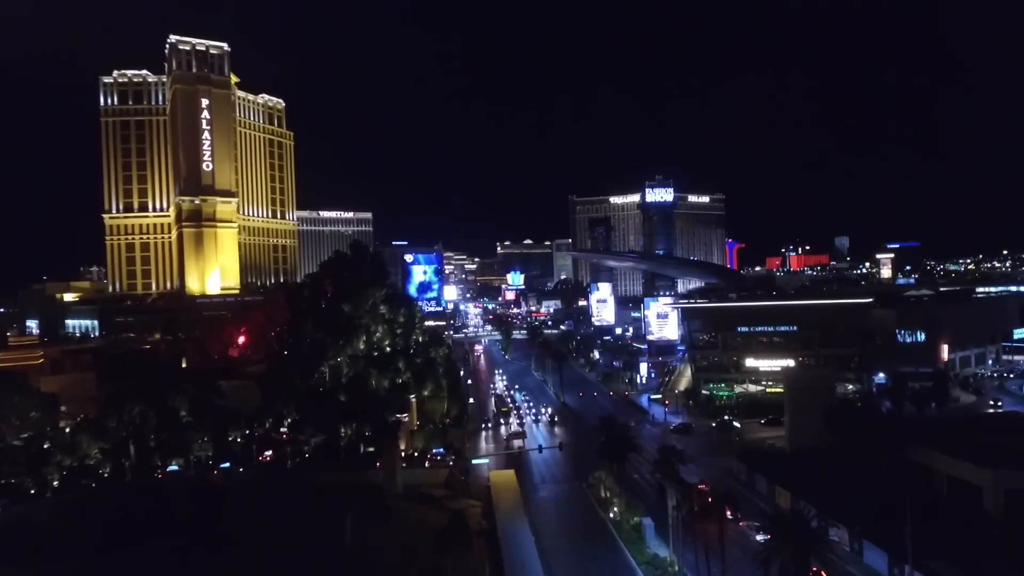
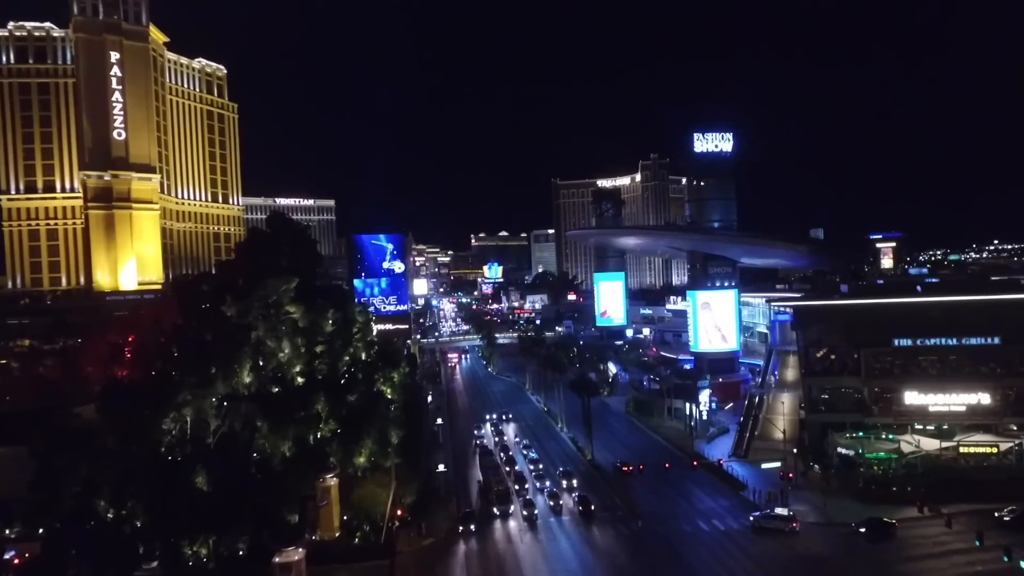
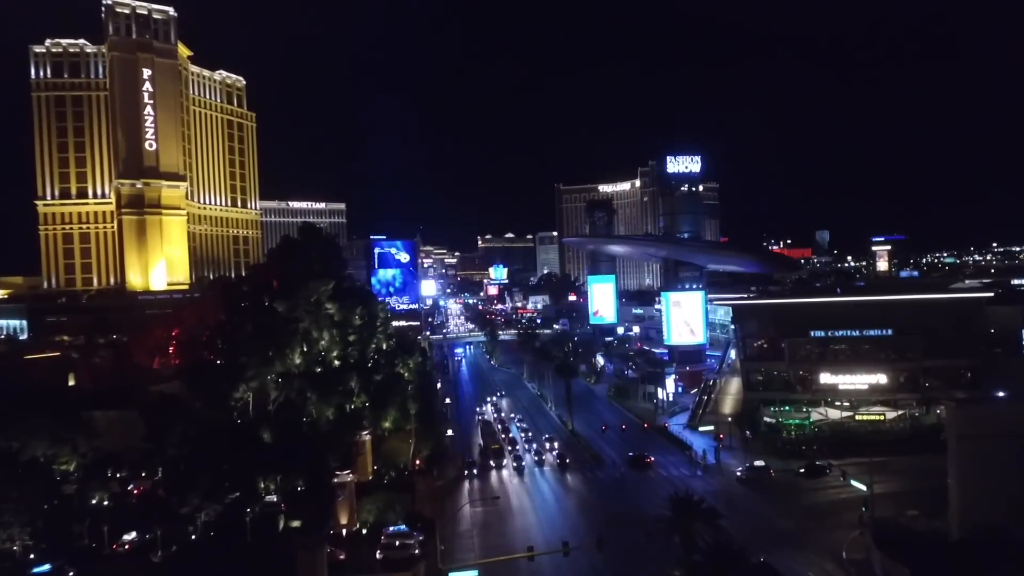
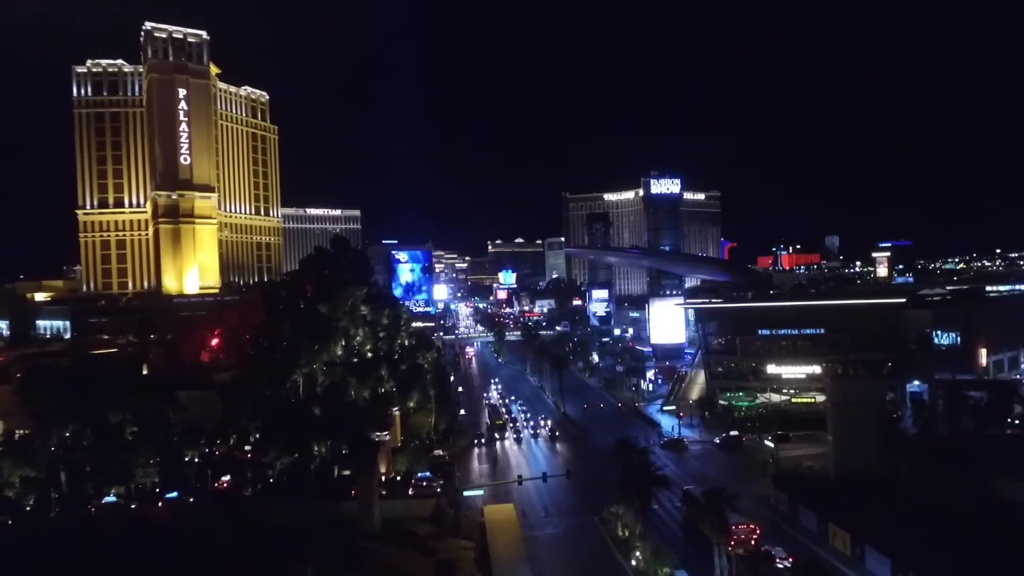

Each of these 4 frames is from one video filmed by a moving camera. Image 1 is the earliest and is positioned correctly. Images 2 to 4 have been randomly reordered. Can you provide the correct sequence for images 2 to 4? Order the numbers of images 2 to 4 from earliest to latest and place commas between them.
4, 3, 2
